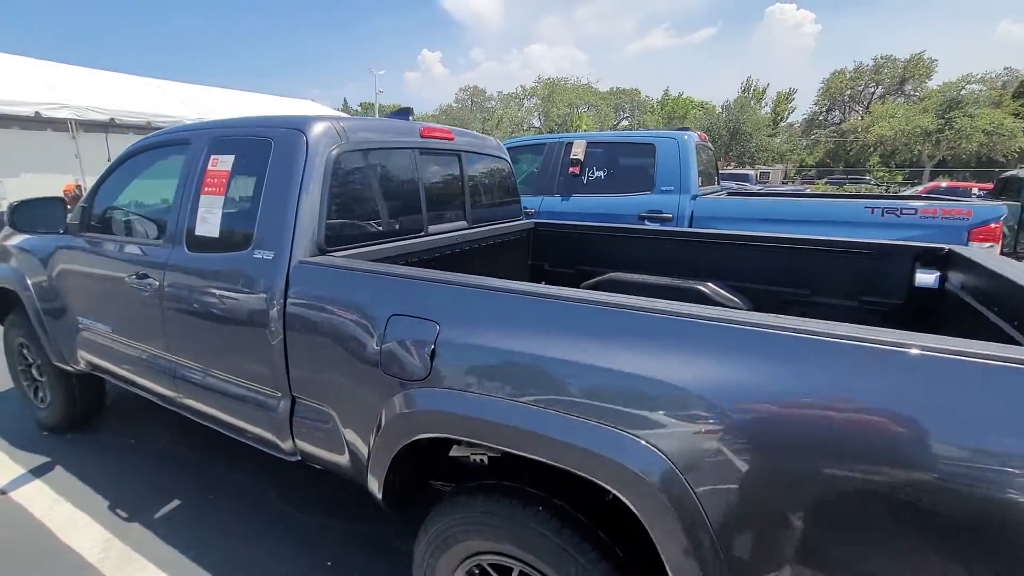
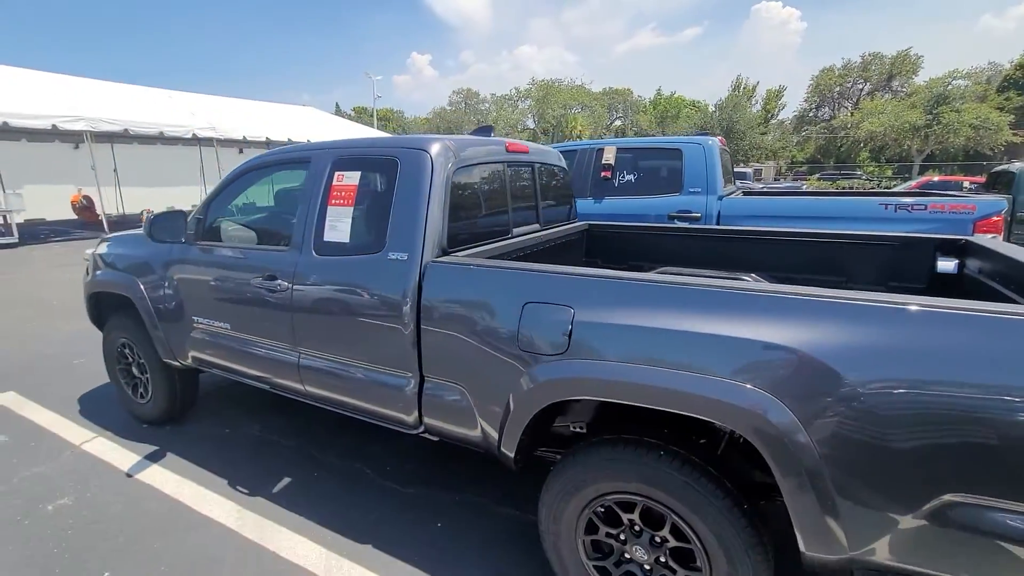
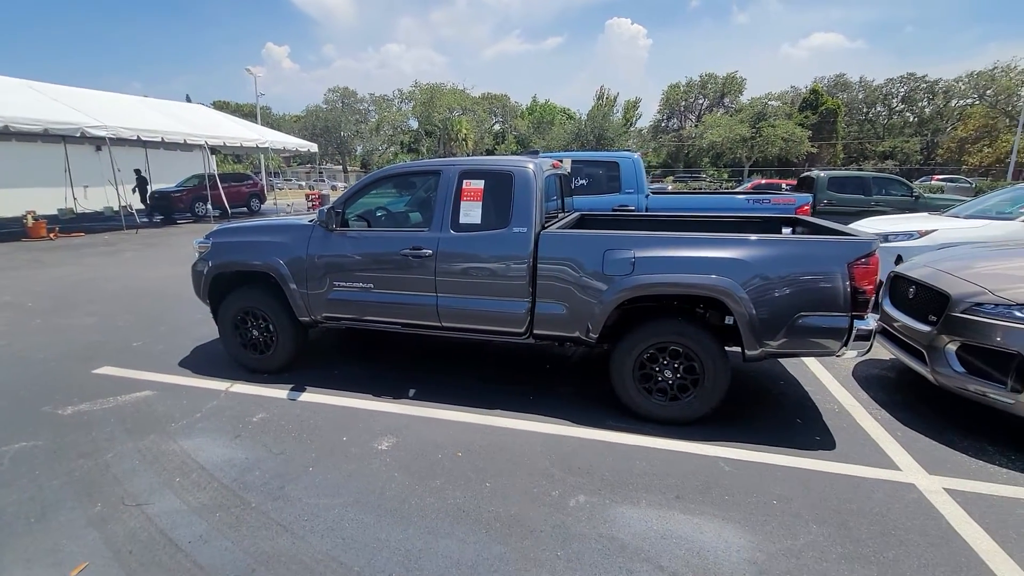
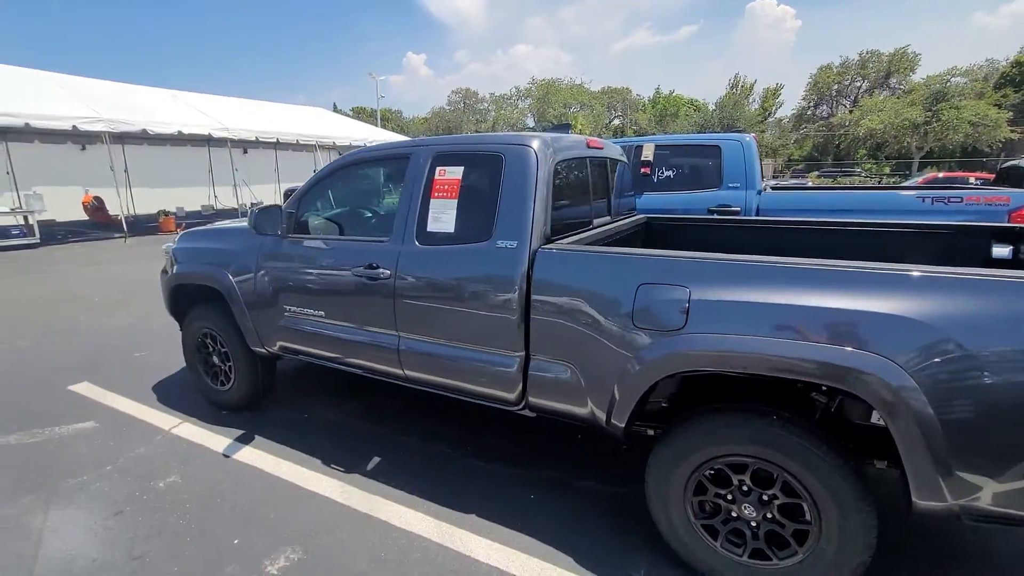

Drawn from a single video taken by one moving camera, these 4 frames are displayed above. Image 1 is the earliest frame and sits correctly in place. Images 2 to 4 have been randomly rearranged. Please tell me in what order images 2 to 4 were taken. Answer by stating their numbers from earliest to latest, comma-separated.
2, 4, 3
